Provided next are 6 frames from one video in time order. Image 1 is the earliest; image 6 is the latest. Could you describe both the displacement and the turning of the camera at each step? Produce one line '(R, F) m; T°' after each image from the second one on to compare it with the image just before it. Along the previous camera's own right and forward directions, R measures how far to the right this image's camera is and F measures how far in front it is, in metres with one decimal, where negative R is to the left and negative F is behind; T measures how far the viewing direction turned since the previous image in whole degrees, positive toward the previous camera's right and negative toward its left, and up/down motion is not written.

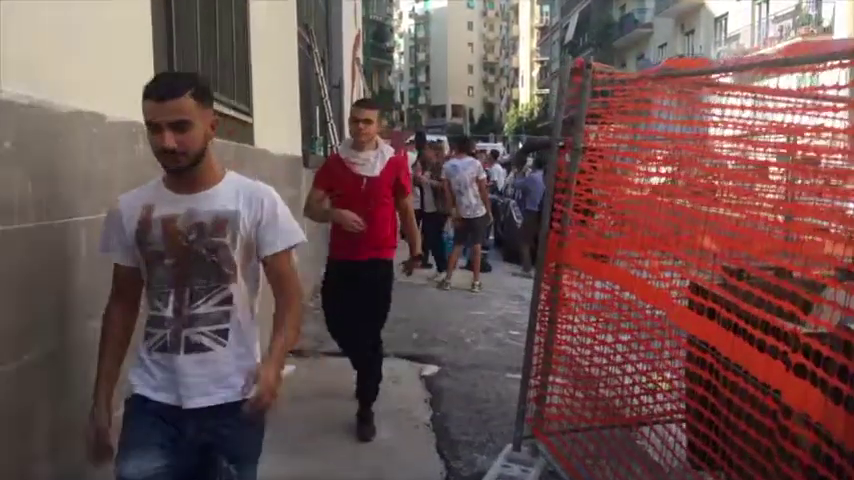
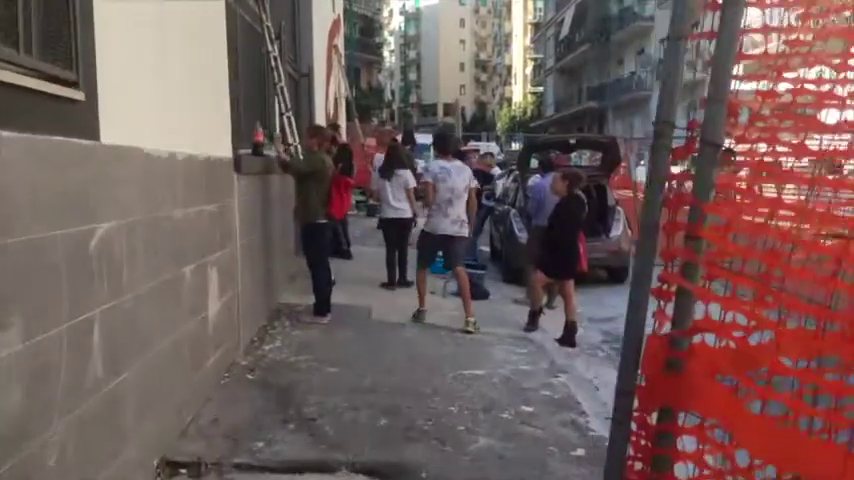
(+0.2, +2.2) m; +1°
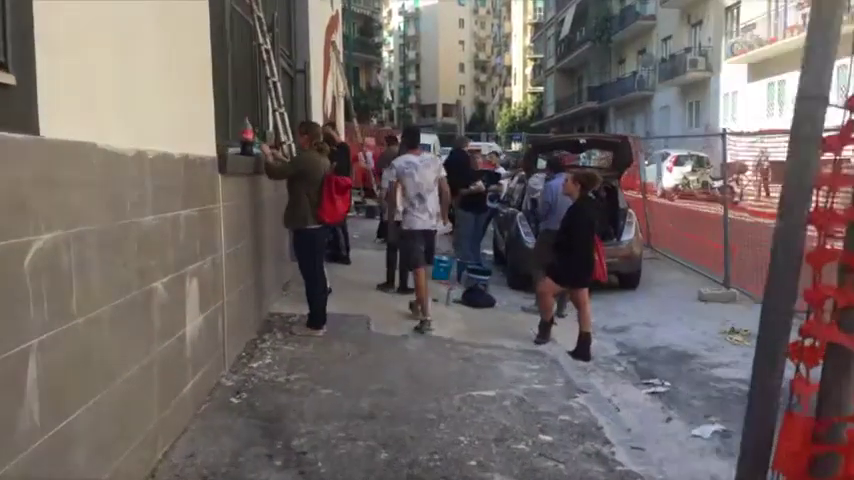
(-0.1, +0.6) m; 0°
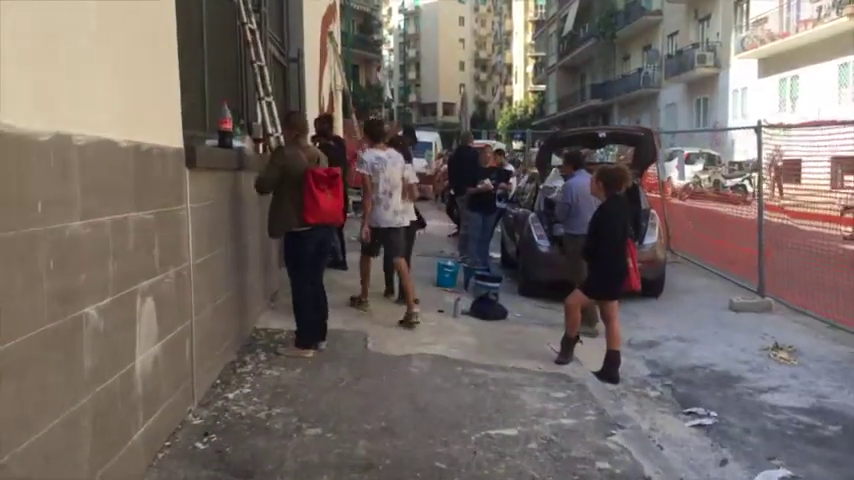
(-0.1, +0.9) m; 0°
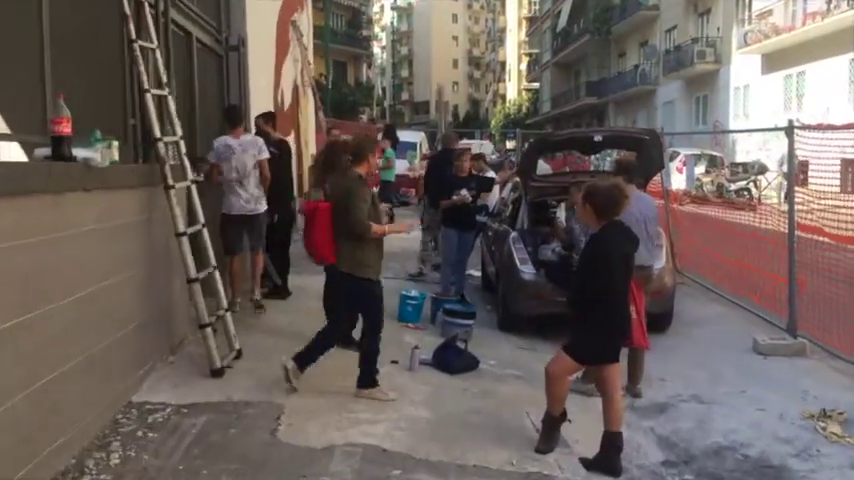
(+0.6, +1.7) m; 0°
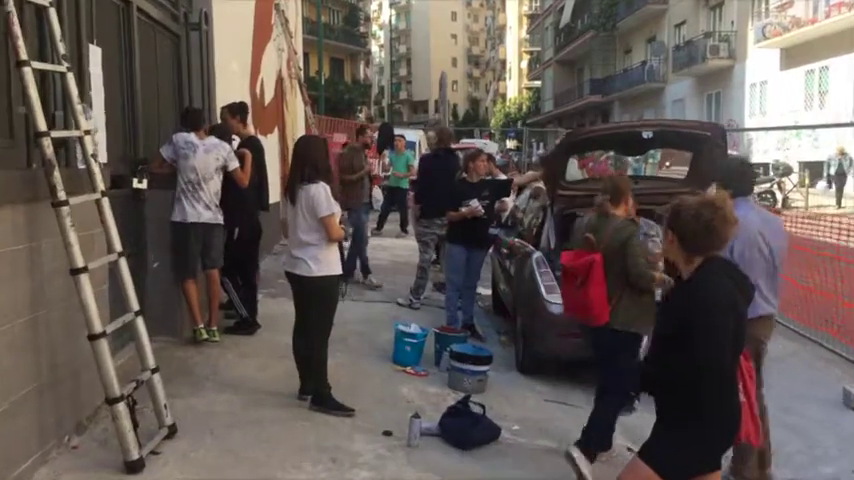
(-0.1, +1.6) m; 0°
